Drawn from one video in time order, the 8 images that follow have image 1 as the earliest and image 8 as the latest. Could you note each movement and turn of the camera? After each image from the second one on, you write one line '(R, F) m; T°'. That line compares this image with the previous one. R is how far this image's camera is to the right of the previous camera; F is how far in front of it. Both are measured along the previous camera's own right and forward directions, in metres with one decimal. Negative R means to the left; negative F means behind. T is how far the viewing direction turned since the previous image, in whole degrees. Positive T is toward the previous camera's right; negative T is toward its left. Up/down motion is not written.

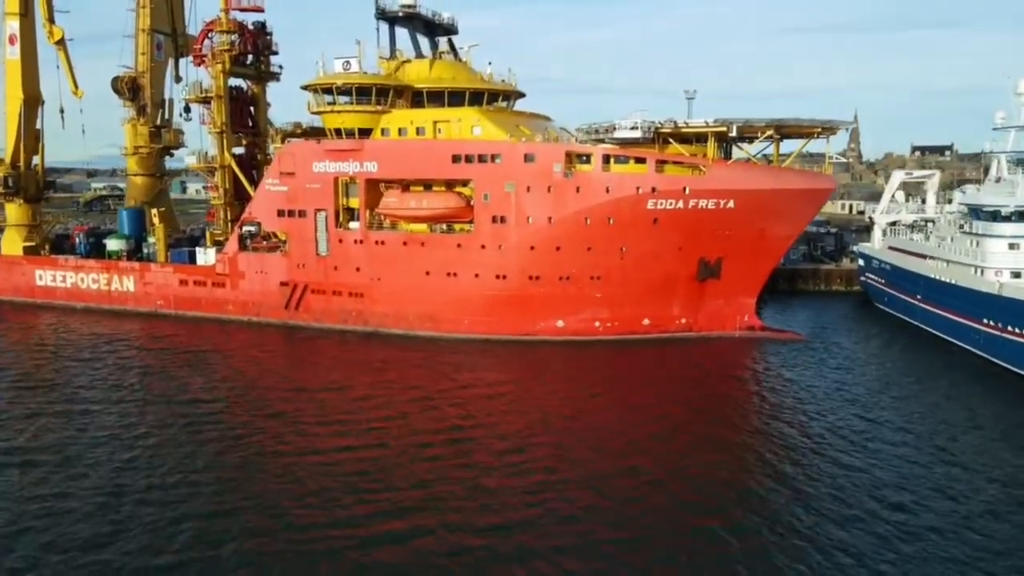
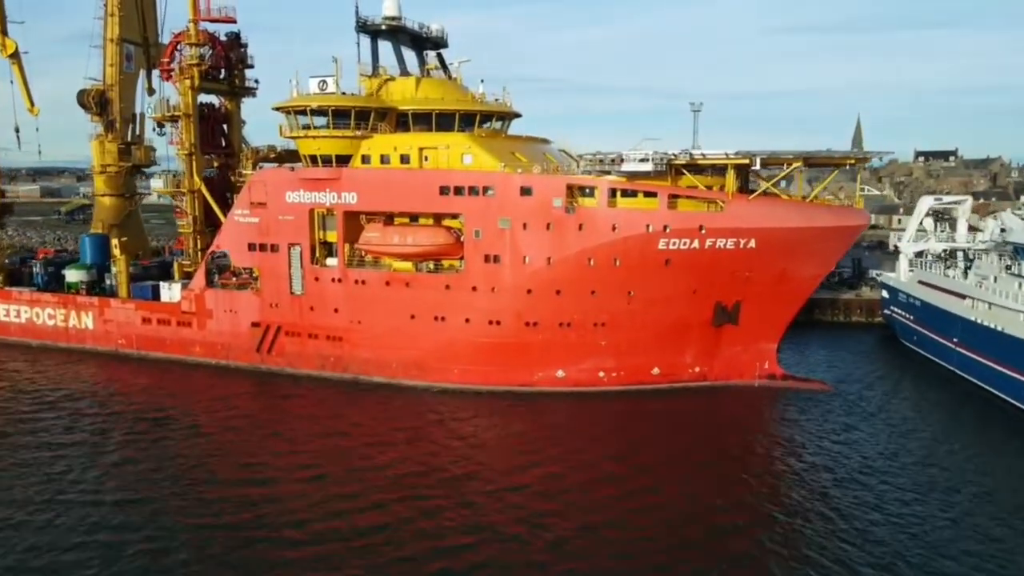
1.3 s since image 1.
(0.0, +1.8) m; 0°
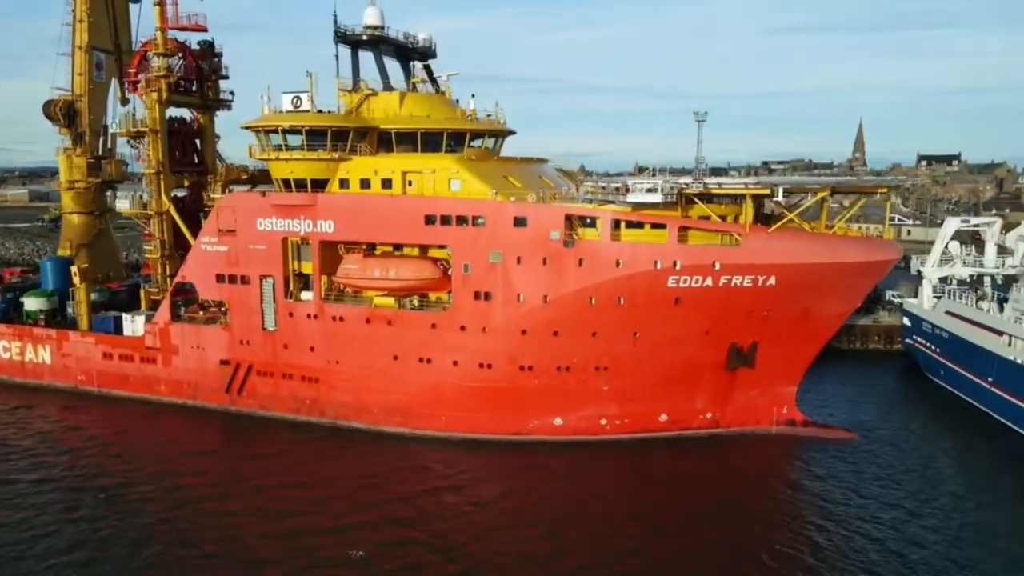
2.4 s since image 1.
(+0.1, +1.5) m; 0°
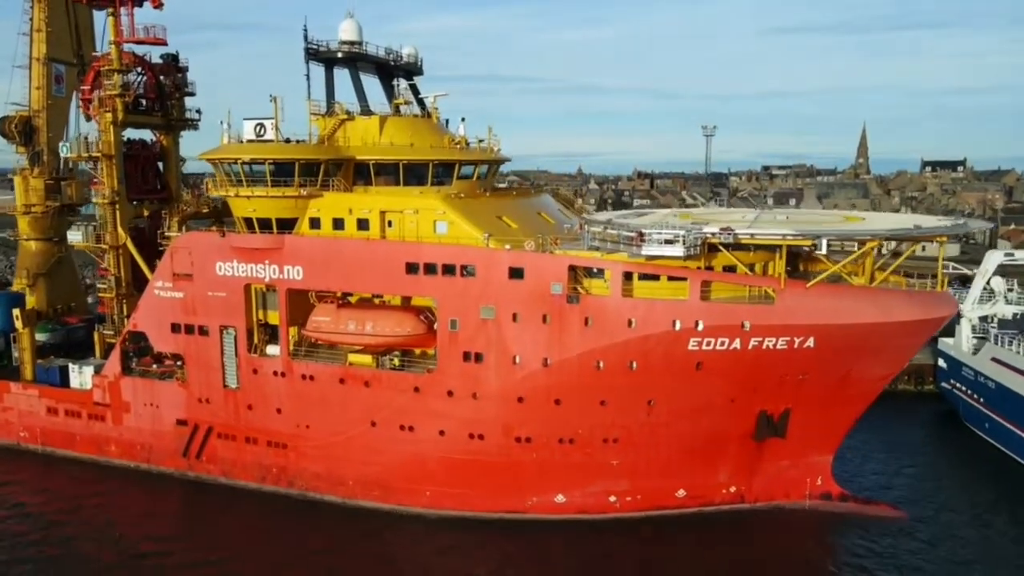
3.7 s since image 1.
(0.0, +1.9) m; 0°
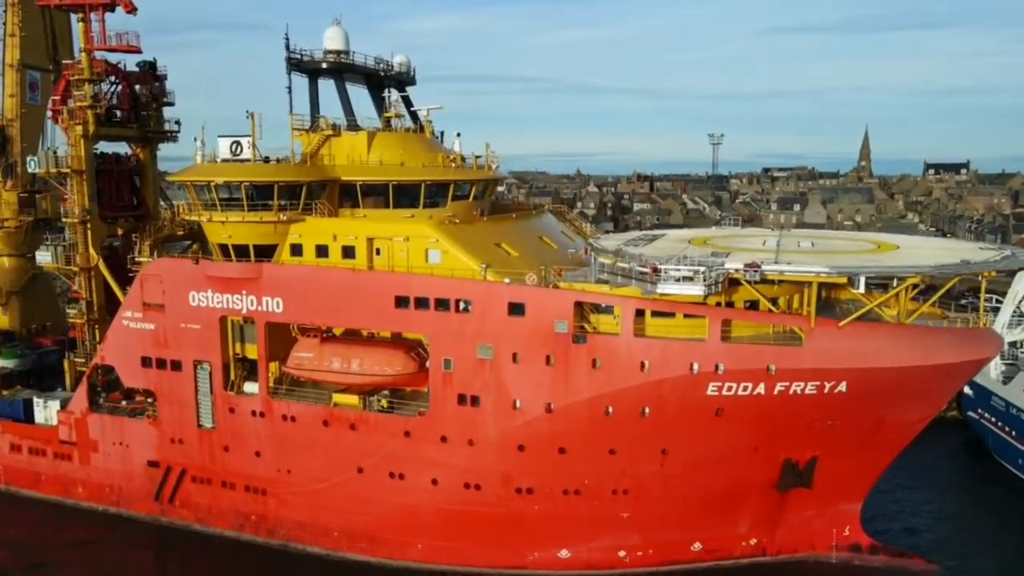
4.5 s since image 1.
(0.0, +1.1) m; 0°
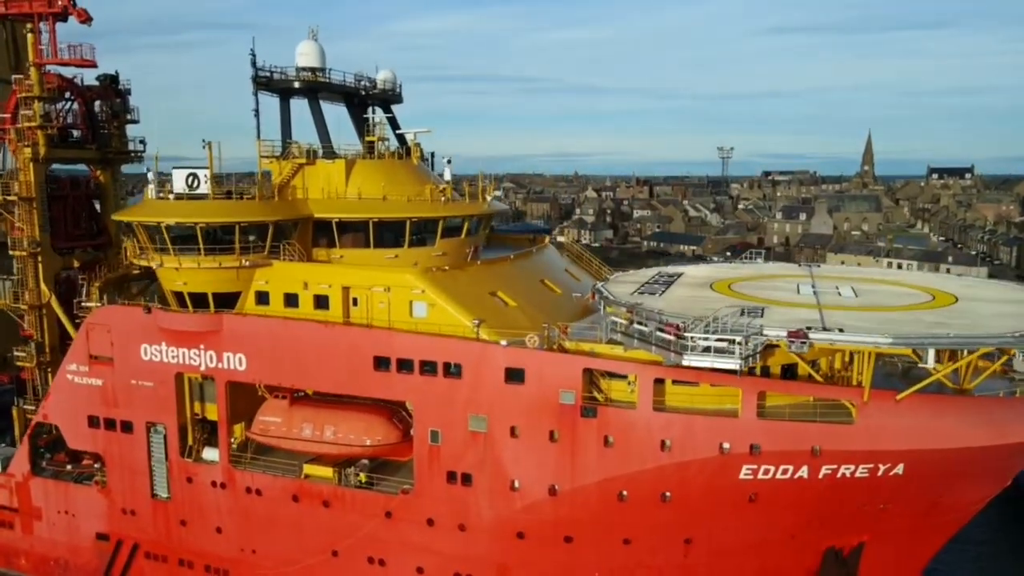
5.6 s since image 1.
(0.0, +1.5) m; 0°
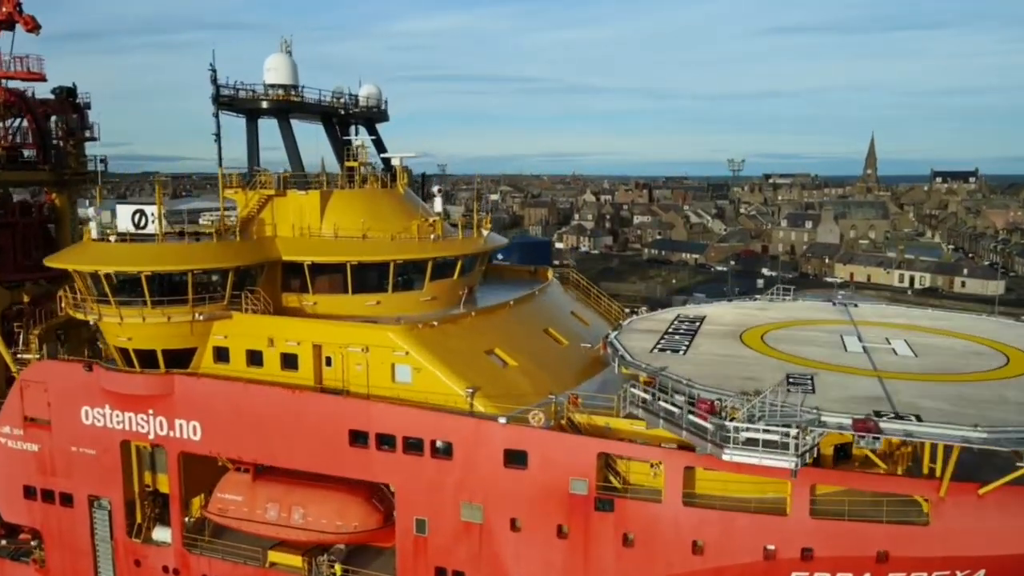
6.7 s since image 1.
(0.0, +1.5) m; 0°
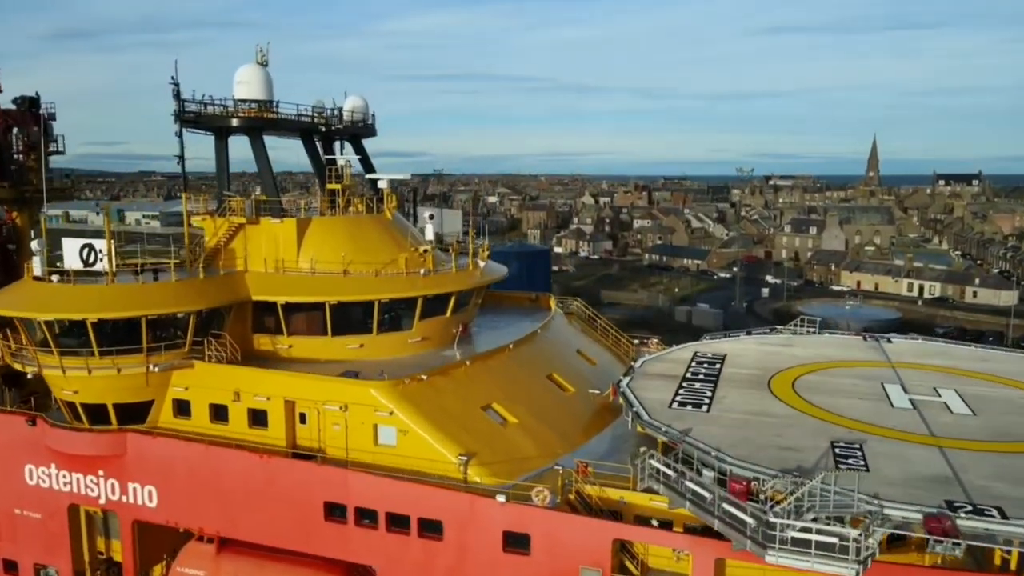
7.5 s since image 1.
(0.0, +1.1) m; 0°
